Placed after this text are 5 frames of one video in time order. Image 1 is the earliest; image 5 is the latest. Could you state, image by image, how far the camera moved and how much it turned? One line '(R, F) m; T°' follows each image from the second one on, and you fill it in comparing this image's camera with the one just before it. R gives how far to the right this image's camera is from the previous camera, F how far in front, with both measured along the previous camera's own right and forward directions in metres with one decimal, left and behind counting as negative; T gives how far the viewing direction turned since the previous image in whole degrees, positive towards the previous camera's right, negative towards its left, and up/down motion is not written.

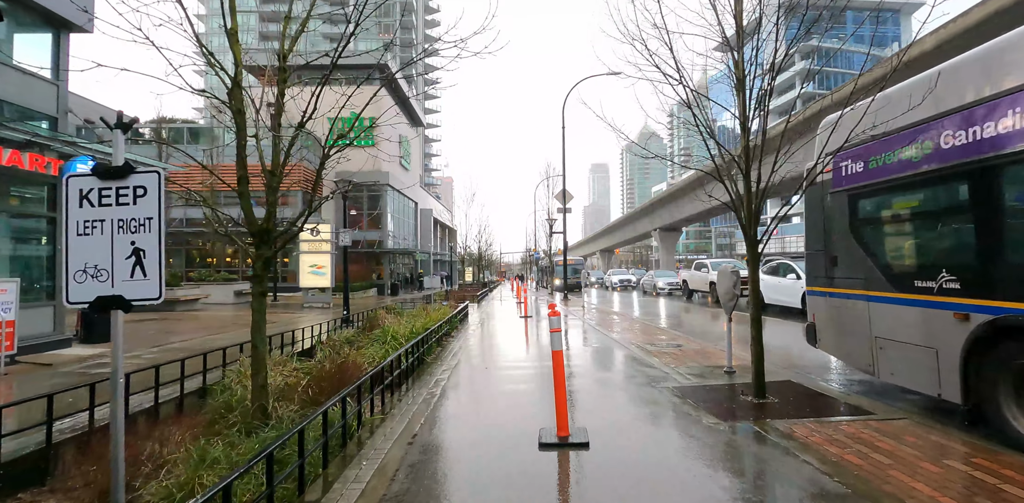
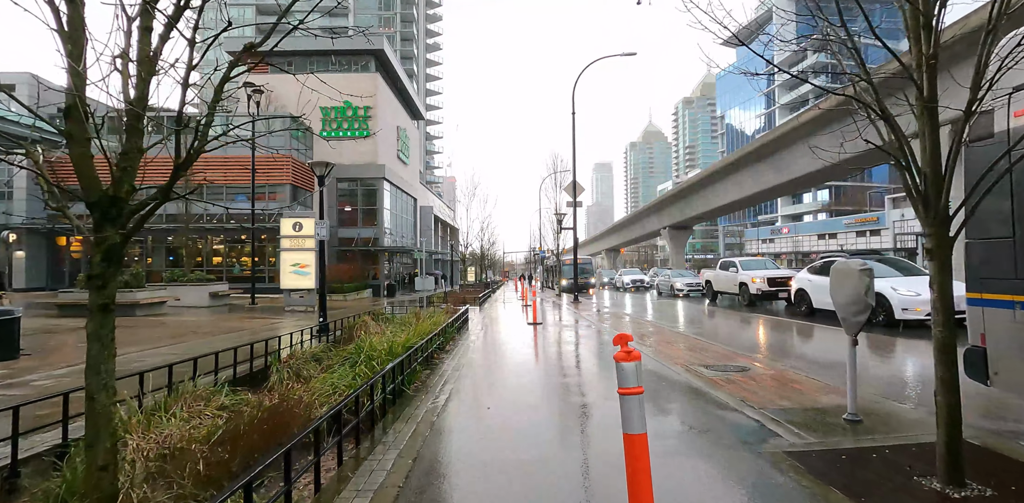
(-0.1, +2.0) m; 0°
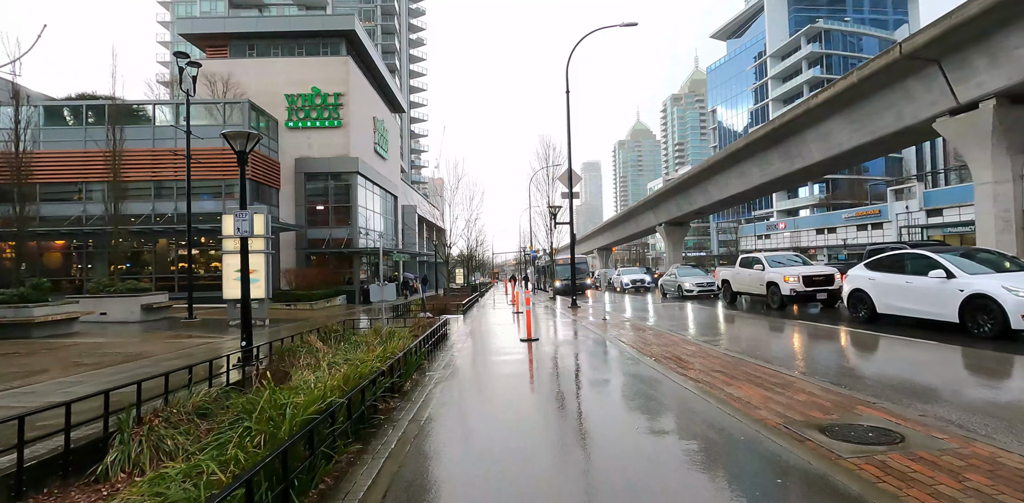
(+0.1, +2.6) m; +1°
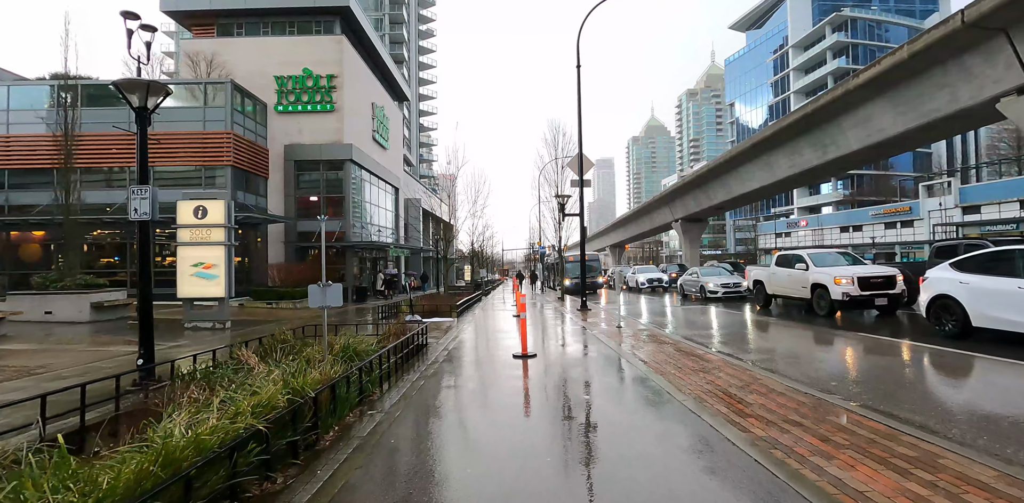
(+0.4, +2.1) m; -1°
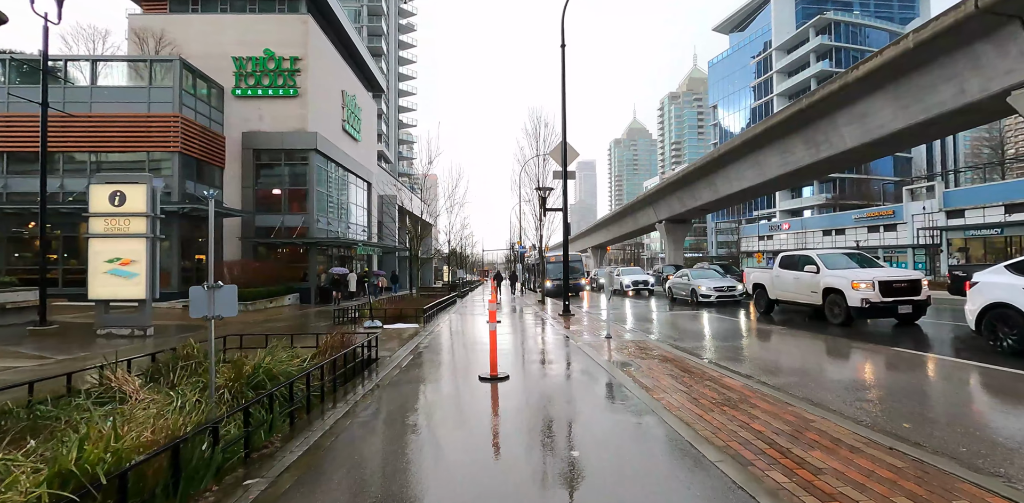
(+0.2, +1.6) m; +2°
